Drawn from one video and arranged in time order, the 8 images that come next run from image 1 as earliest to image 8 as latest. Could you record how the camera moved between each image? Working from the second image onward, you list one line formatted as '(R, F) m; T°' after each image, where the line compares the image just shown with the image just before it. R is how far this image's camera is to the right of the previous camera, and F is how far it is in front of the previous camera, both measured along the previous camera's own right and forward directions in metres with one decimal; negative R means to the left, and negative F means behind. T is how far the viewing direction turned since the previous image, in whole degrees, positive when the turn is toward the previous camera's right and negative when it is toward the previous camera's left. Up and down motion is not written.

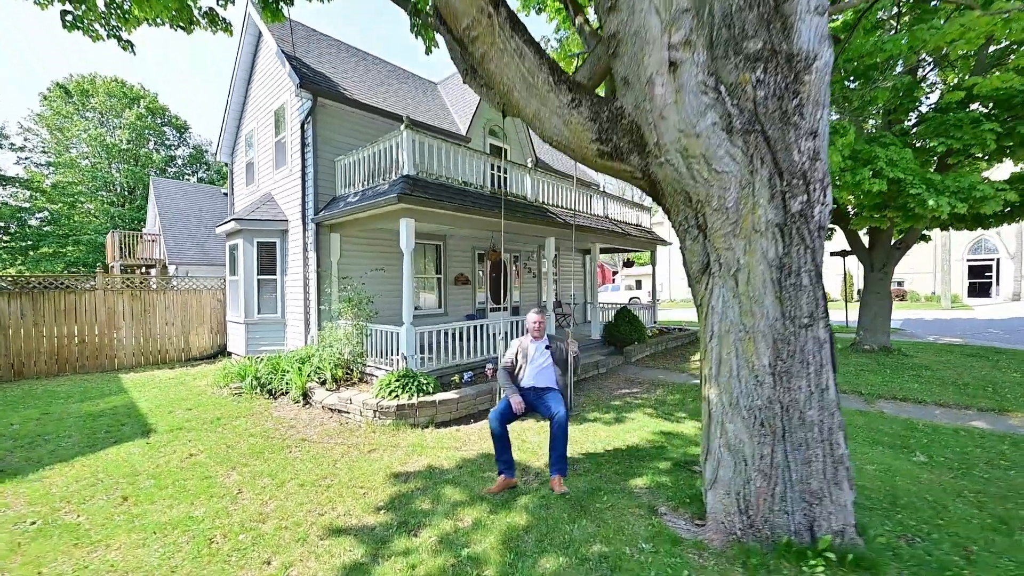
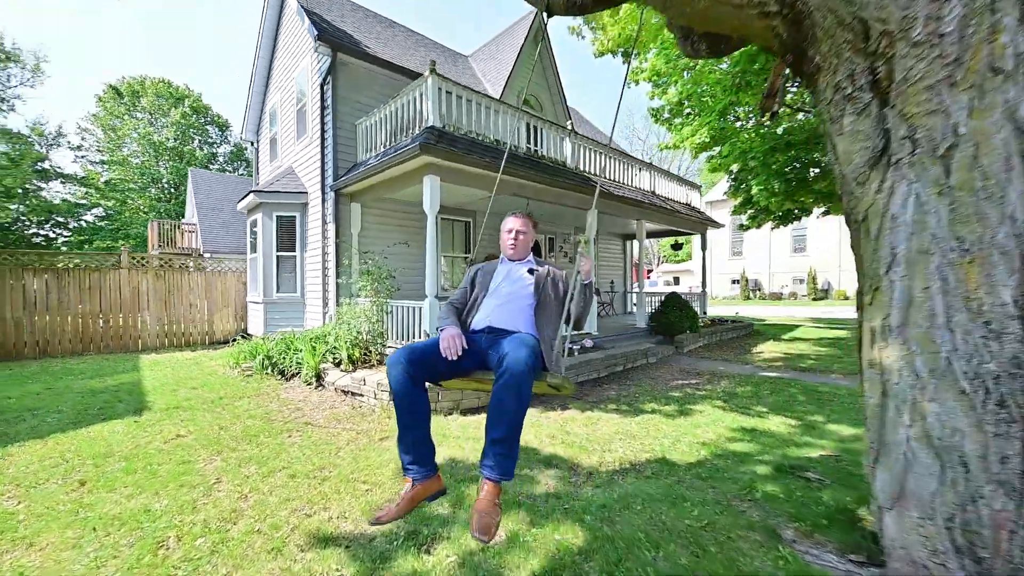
(-0.1, +0.9) m; -4°
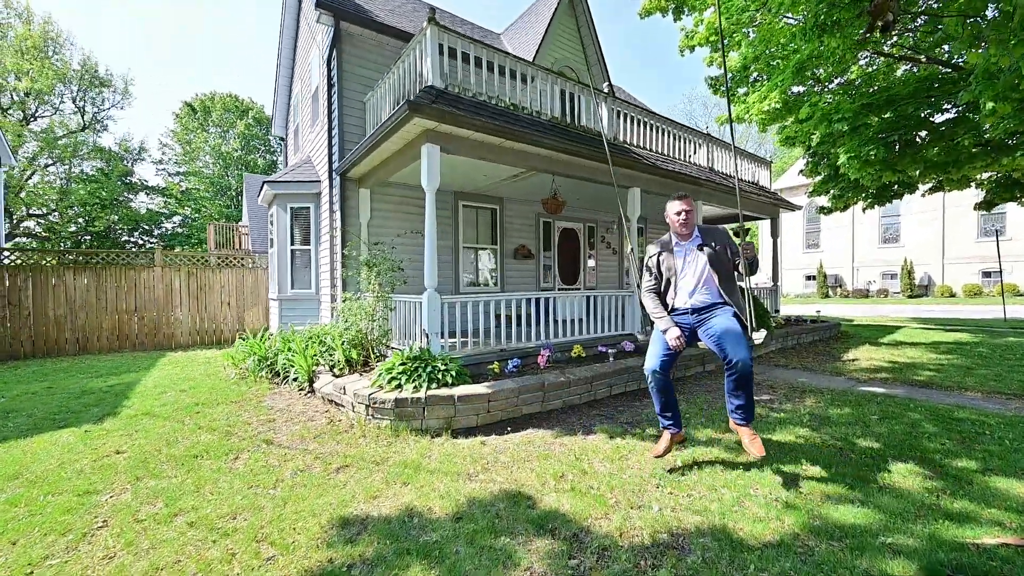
(+0.4, +1.0) m; -7°
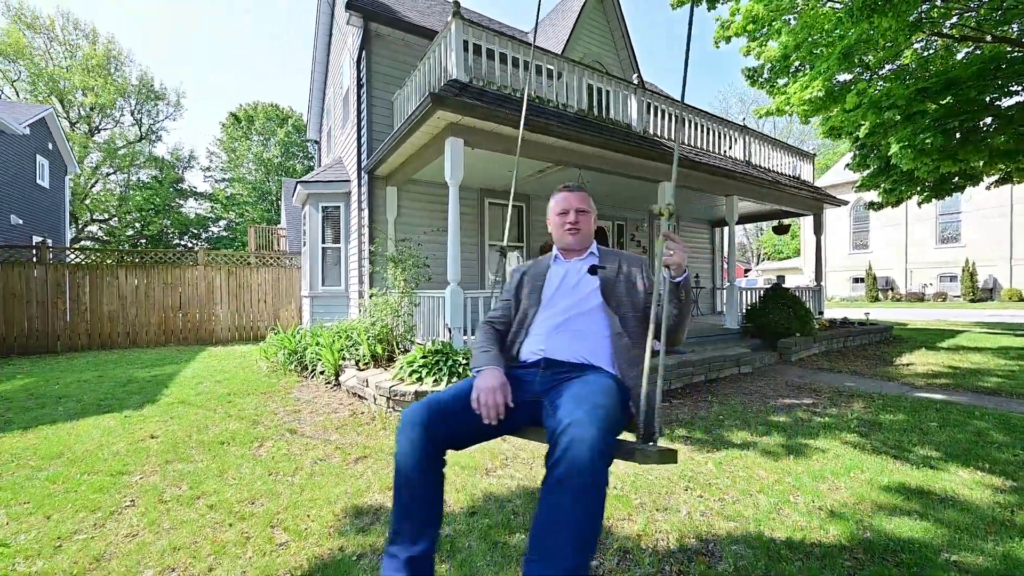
(+0.1, +0.1) m; -4°
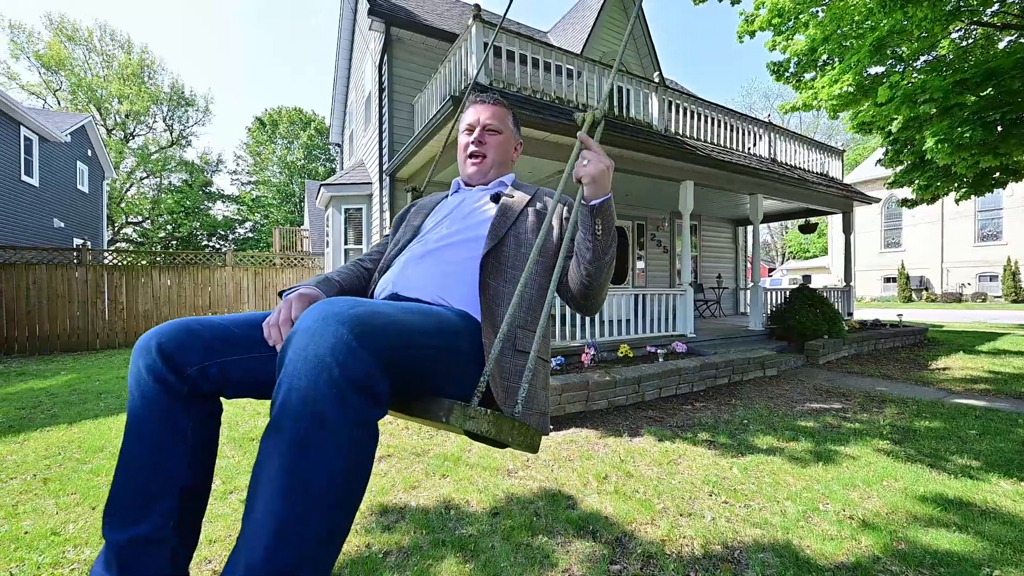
(0.0, 0.0) m; -2°
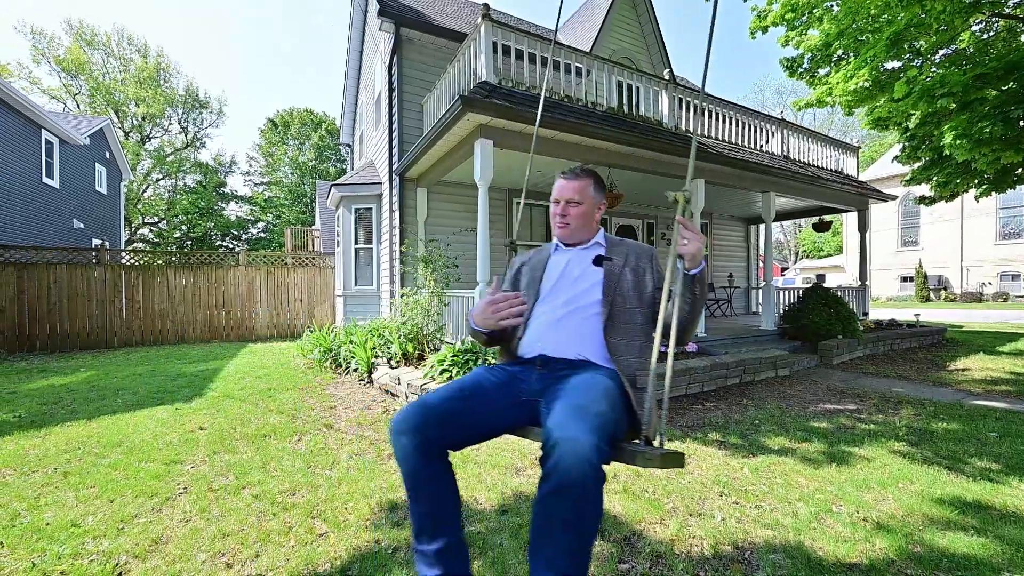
(0.0, 0.0) m; -1°
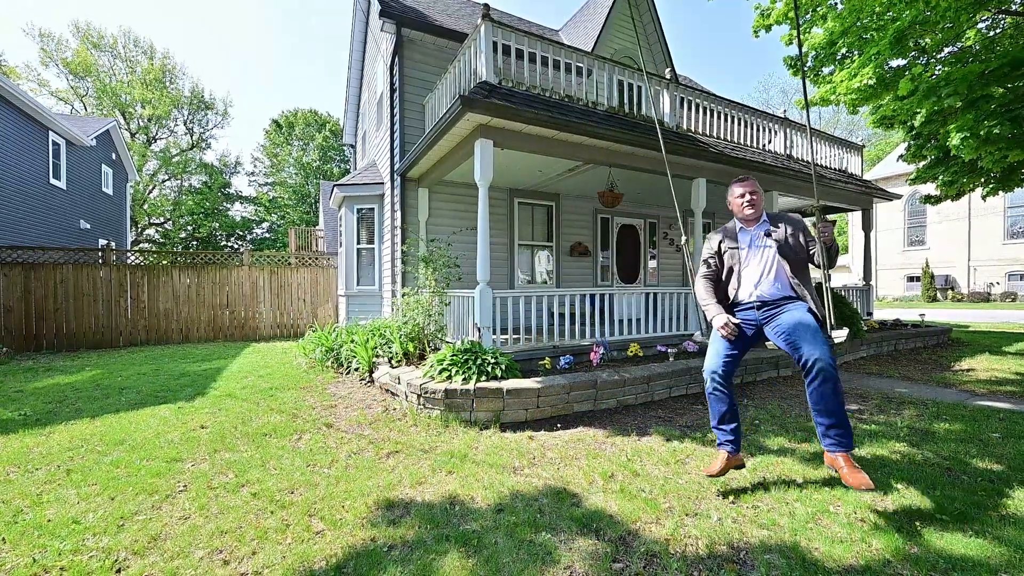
(0.0, 0.0) m; -1°
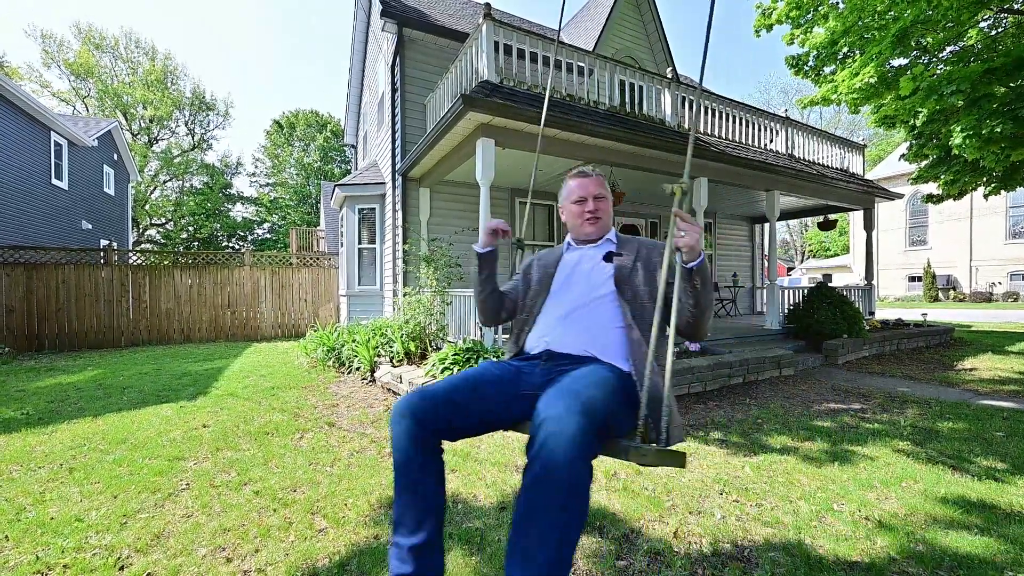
(0.0, 0.0) m; 0°
